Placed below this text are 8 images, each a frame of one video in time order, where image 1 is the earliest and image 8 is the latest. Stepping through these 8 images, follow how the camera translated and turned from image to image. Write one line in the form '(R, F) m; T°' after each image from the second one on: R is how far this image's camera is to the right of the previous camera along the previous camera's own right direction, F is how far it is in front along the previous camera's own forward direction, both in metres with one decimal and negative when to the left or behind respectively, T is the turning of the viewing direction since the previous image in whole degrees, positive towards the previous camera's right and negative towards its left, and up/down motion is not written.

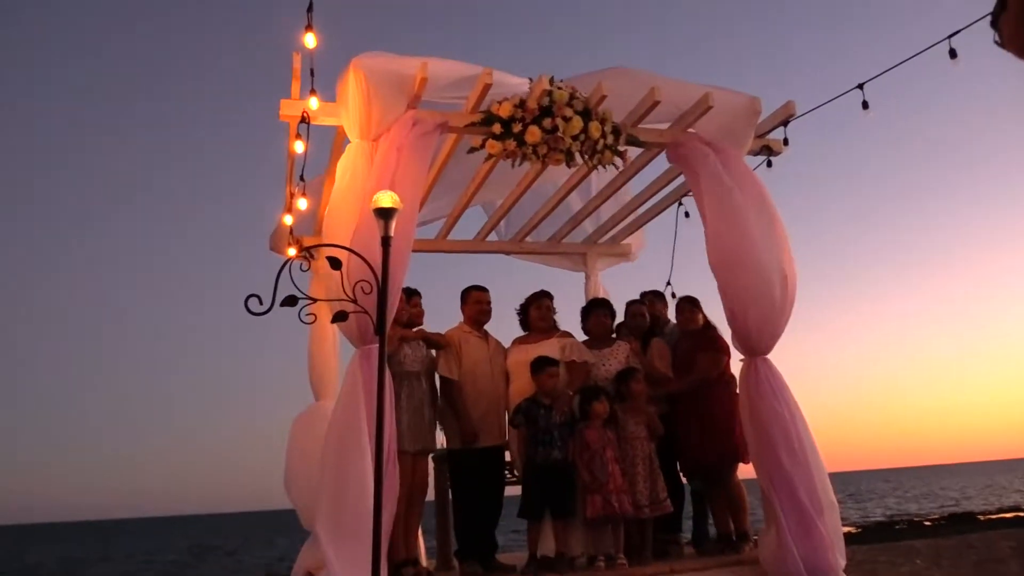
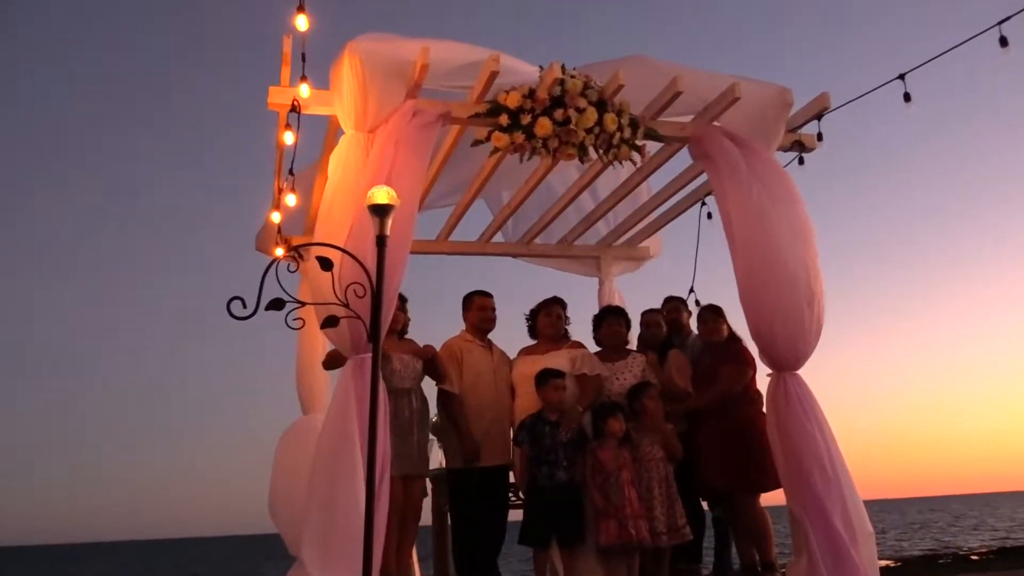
(0.0, +0.4) m; -1°
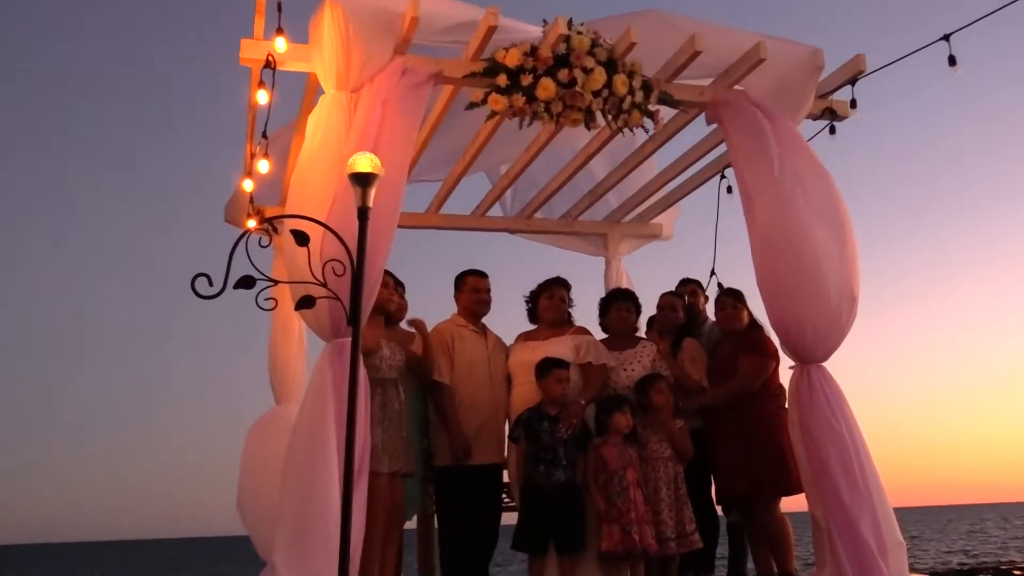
(0.0, +0.4) m; -1°
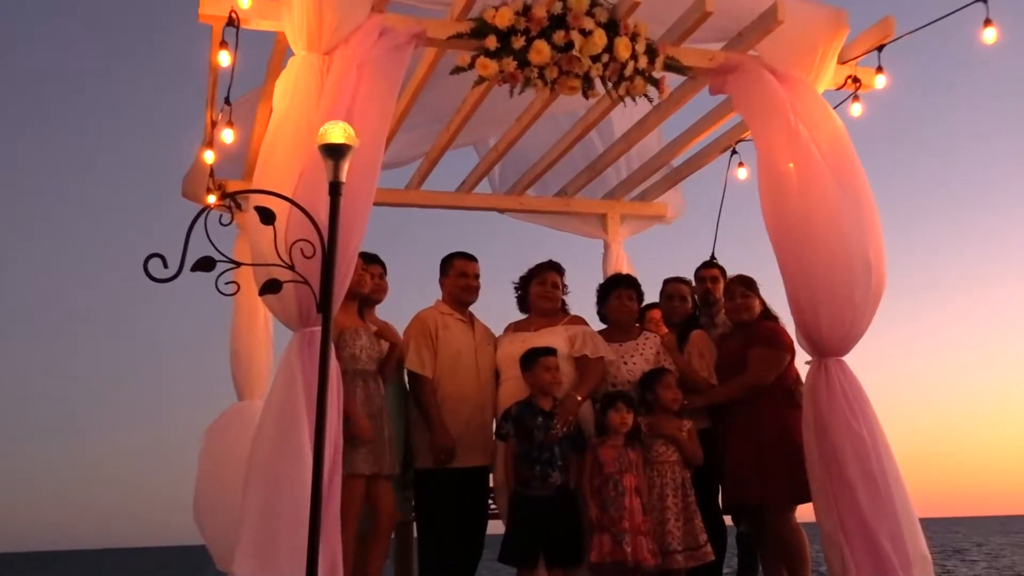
(0.0, +0.4) m; 0°
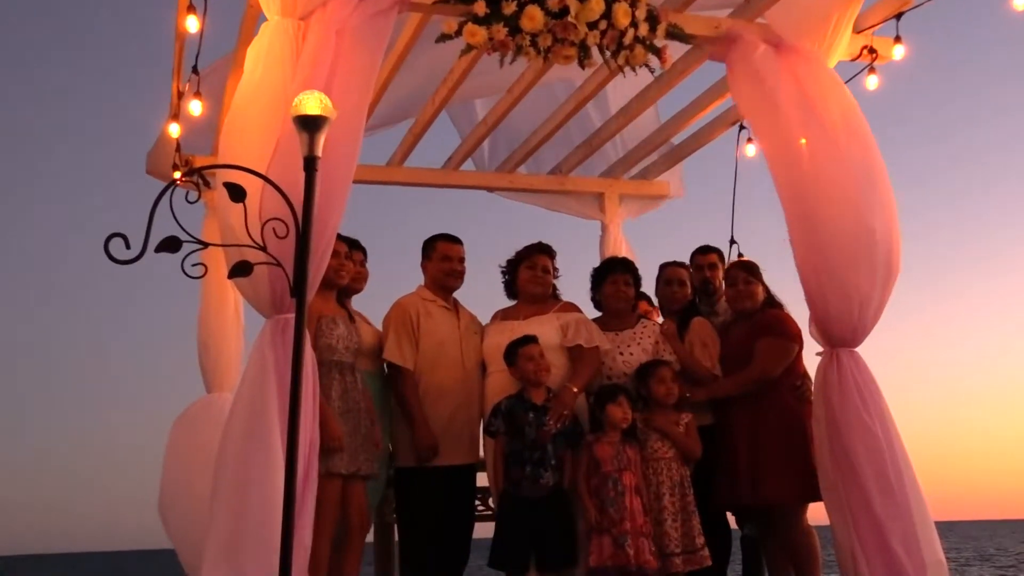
(0.0, +0.3) m; 0°
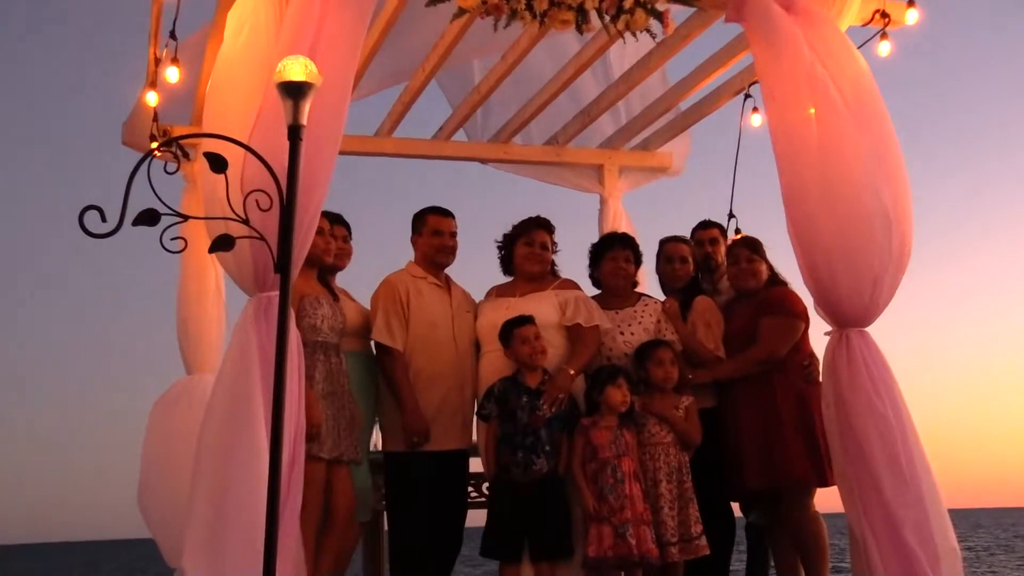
(0.0, +0.2) m; 0°
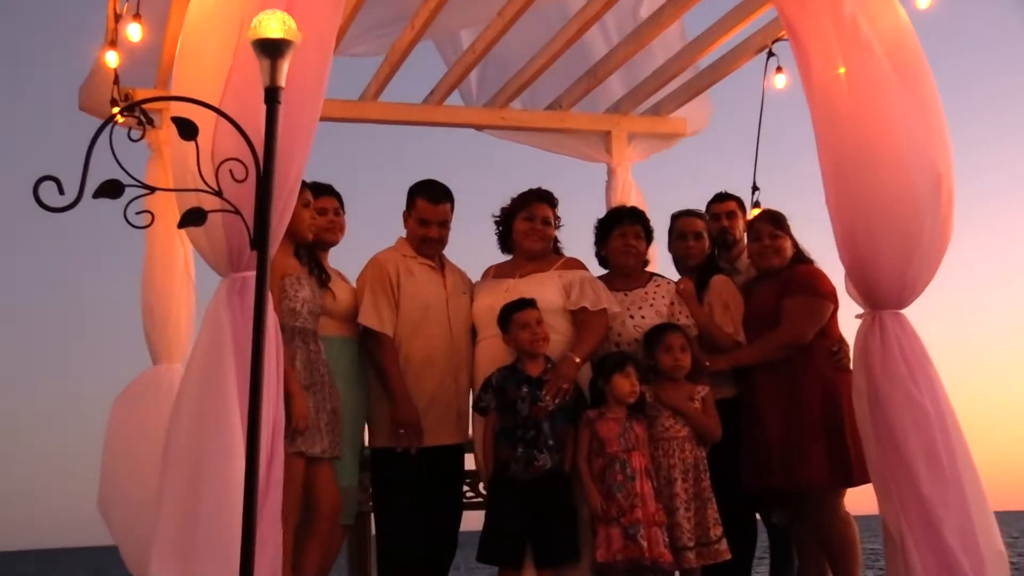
(0.0, +0.3) m; 0°
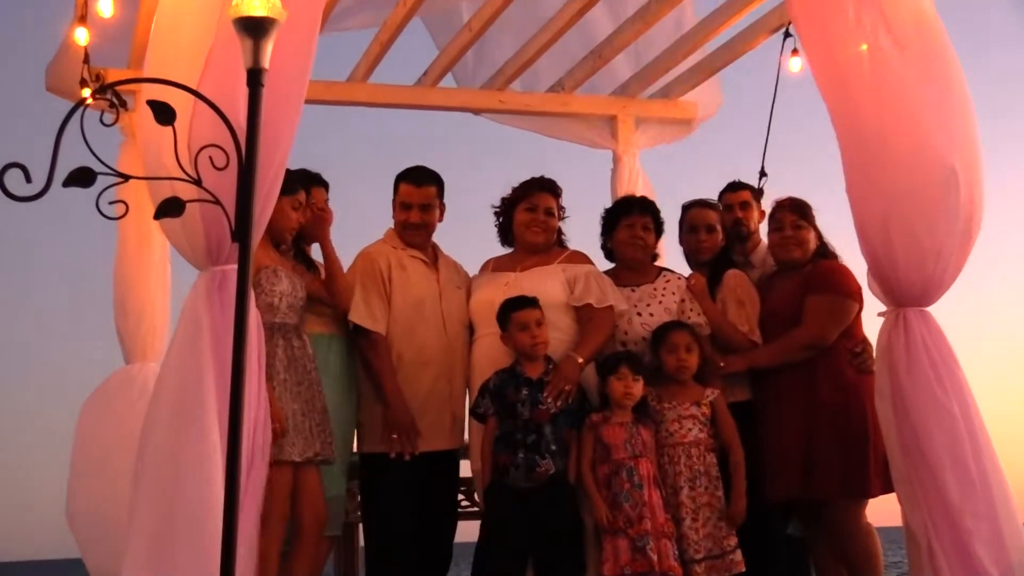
(0.0, +0.2) m; 0°
